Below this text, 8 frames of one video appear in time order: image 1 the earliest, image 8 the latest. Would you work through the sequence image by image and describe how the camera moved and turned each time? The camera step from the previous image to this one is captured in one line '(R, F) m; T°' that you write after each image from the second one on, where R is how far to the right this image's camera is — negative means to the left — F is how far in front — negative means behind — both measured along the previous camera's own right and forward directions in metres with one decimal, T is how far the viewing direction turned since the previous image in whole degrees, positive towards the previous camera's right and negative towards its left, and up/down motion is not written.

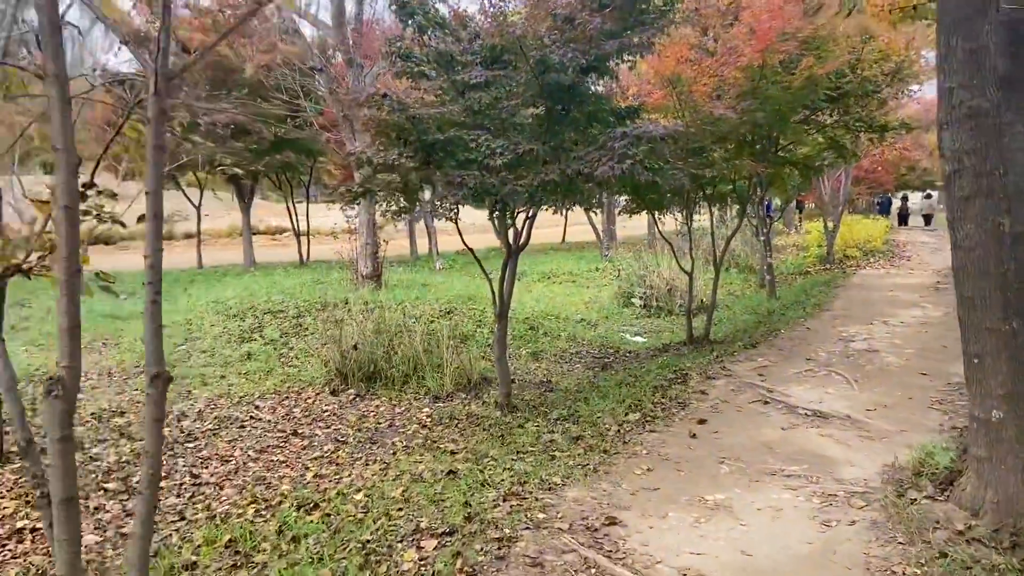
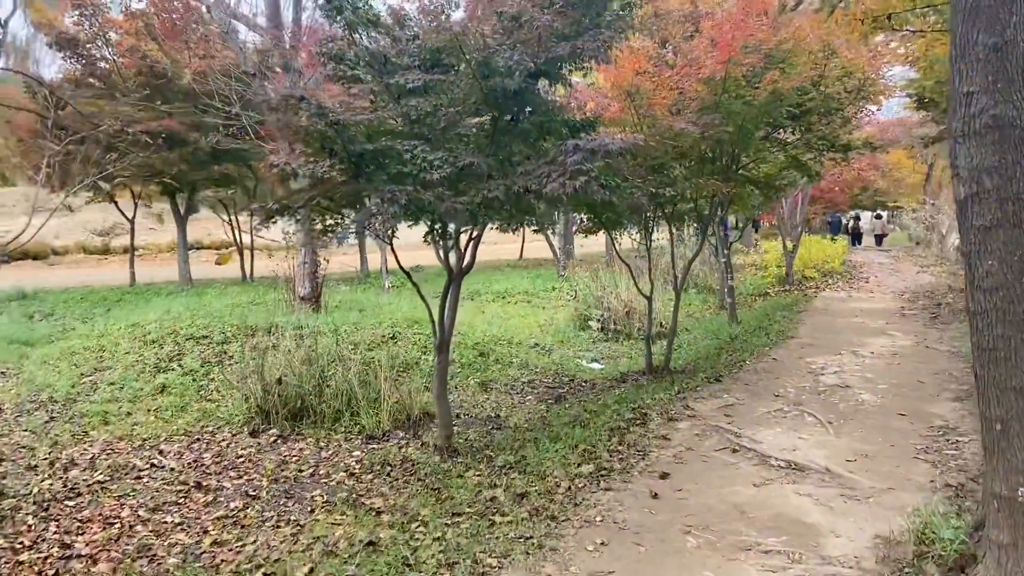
(+0.1, +0.6) m; +3°
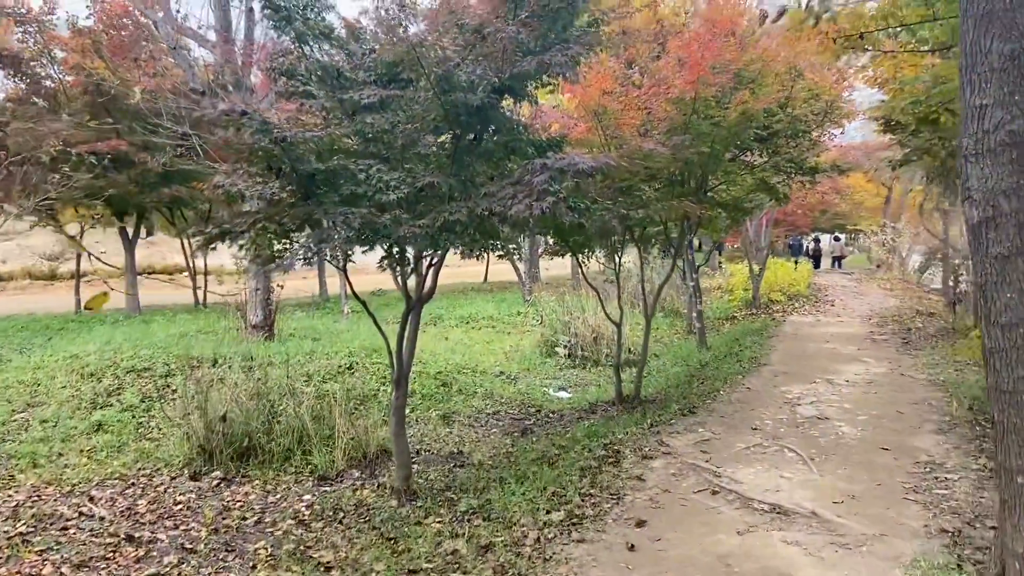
(0.0, +0.3) m; +3°
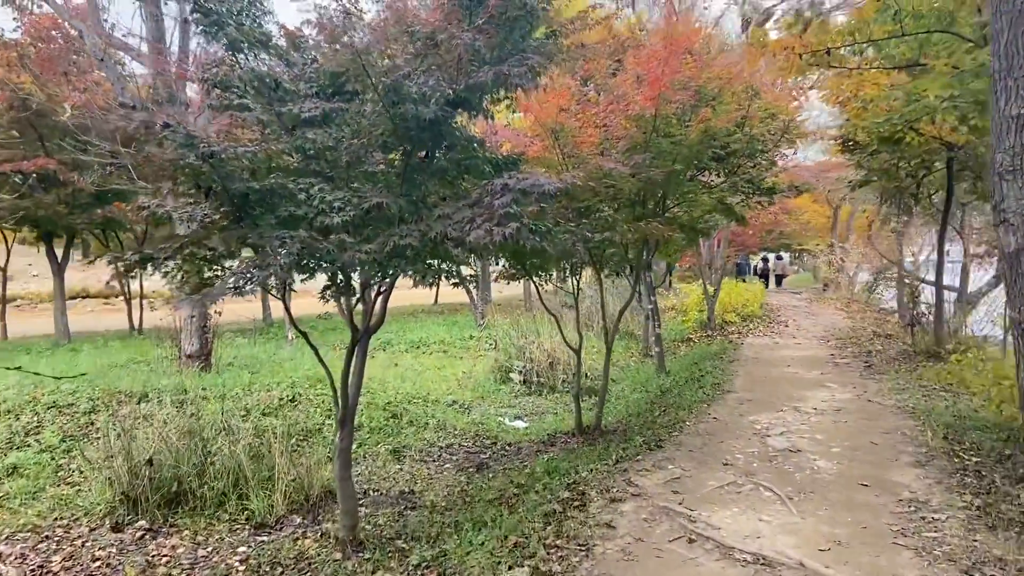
(0.0, +0.4) m; +4°
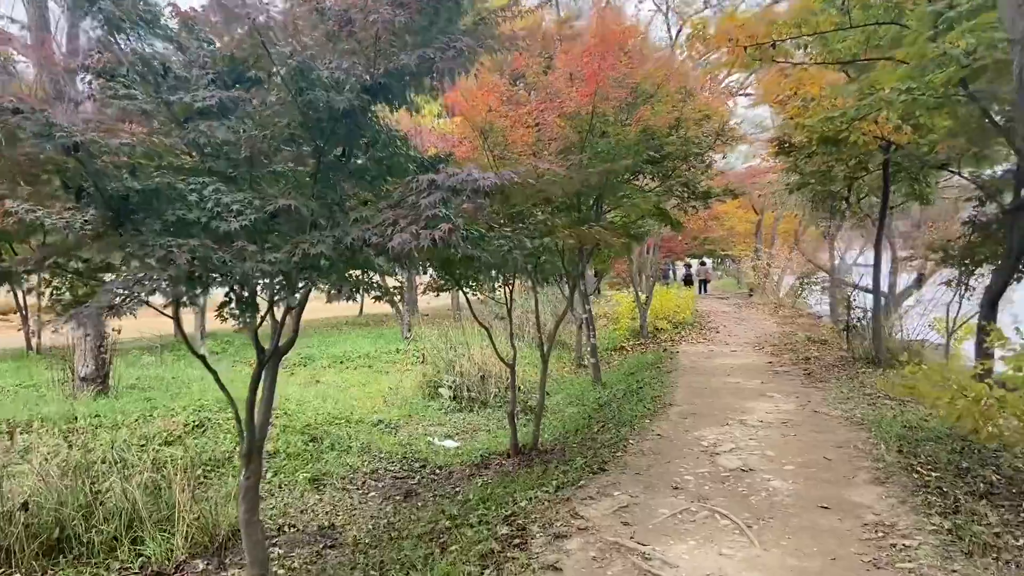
(0.0, +0.5) m; +5°
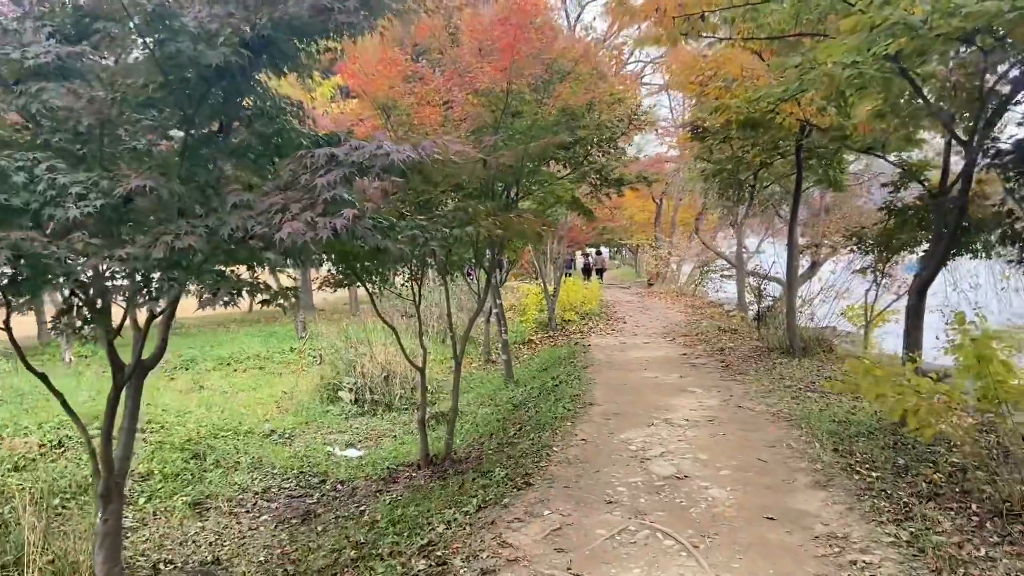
(-0.1, +0.5) m; +7°
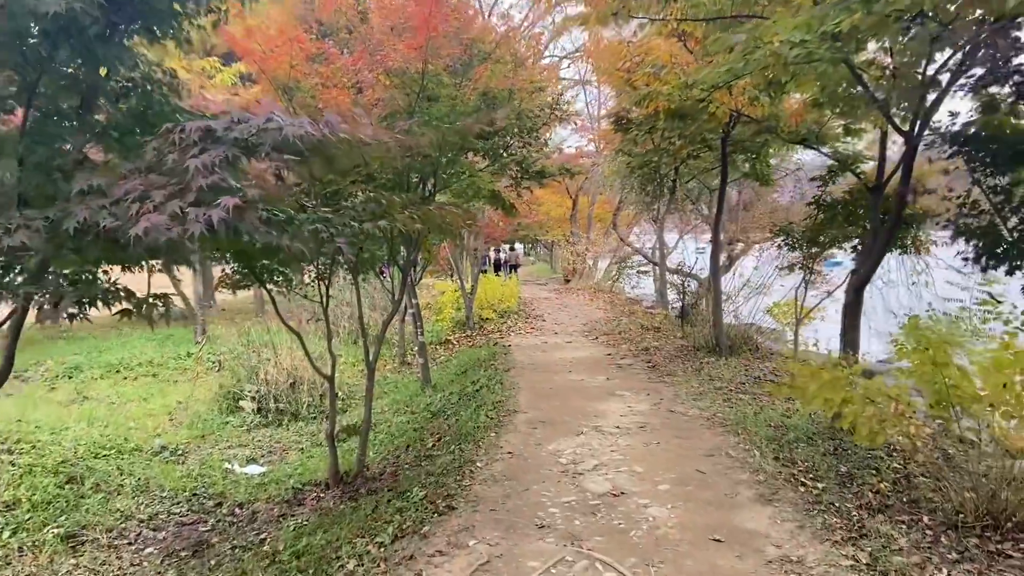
(0.0, +0.4) m; +6°
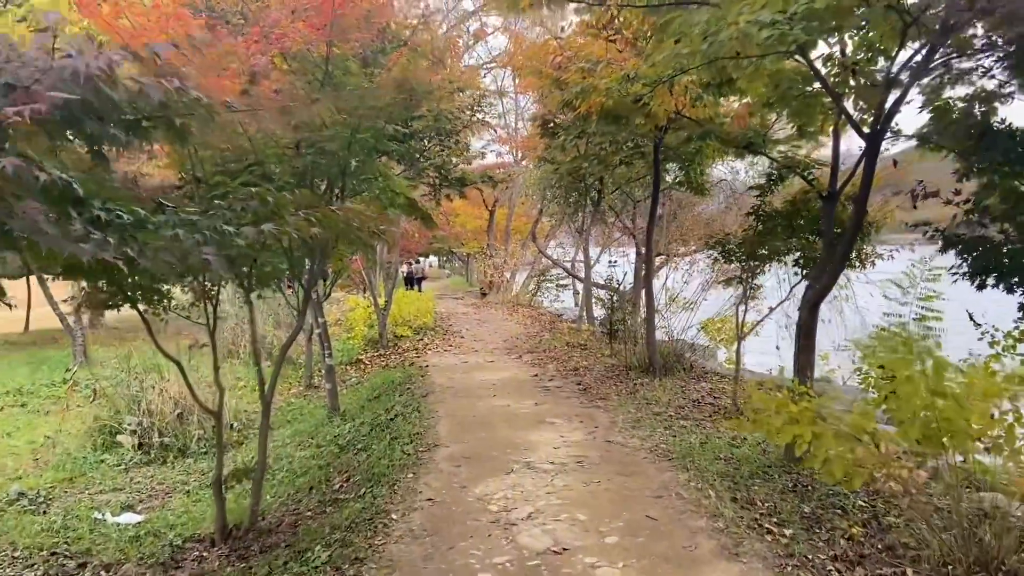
(0.0, +0.6) m; +6°
